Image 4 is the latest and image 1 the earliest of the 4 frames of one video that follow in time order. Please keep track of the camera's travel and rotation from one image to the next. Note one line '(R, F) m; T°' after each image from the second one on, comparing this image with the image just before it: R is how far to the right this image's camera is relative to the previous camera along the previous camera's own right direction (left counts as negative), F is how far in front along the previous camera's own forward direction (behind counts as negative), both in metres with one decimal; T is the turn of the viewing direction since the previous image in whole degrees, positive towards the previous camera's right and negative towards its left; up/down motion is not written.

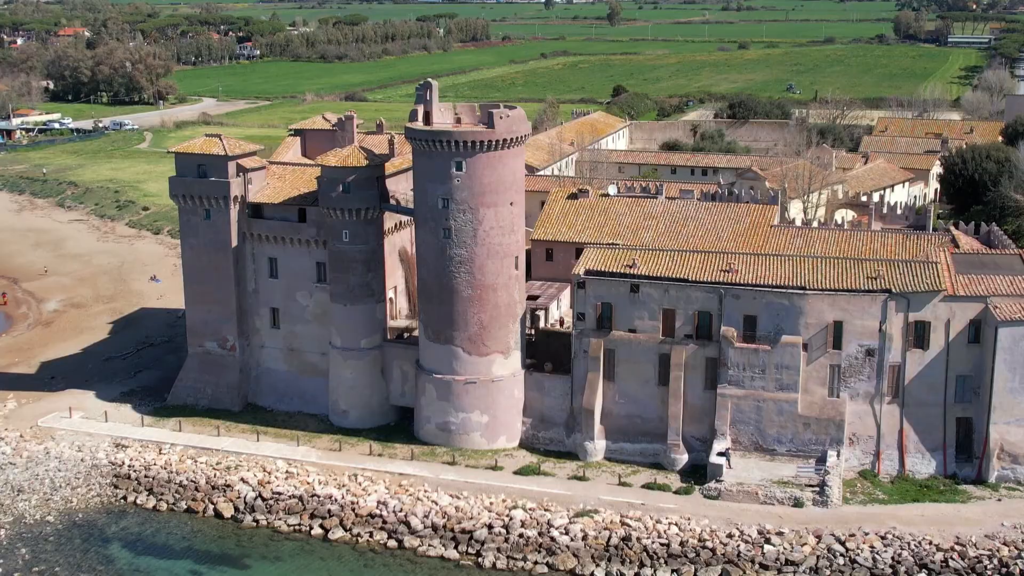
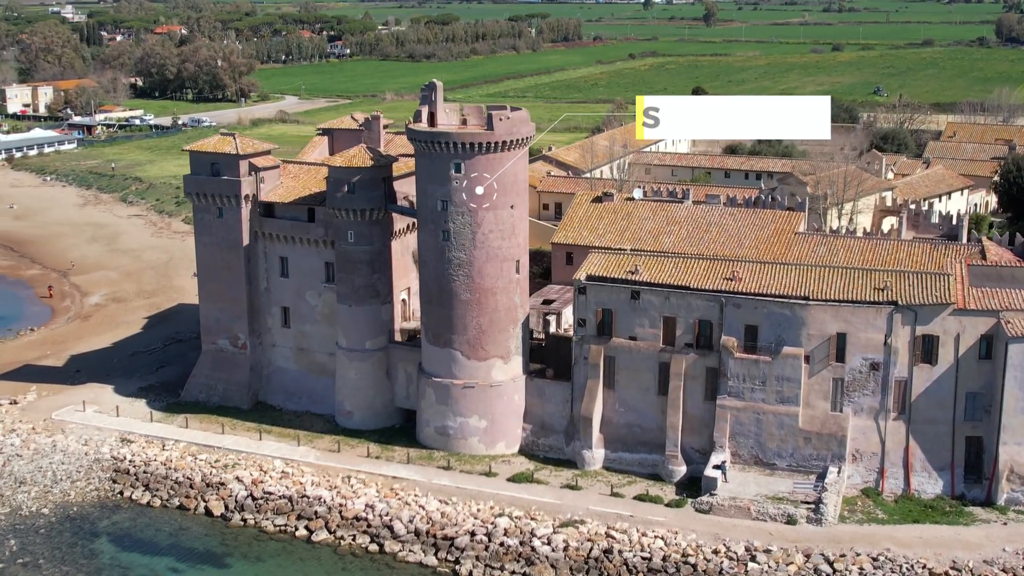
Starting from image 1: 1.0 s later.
(+2.9, +0.6) m; -4°
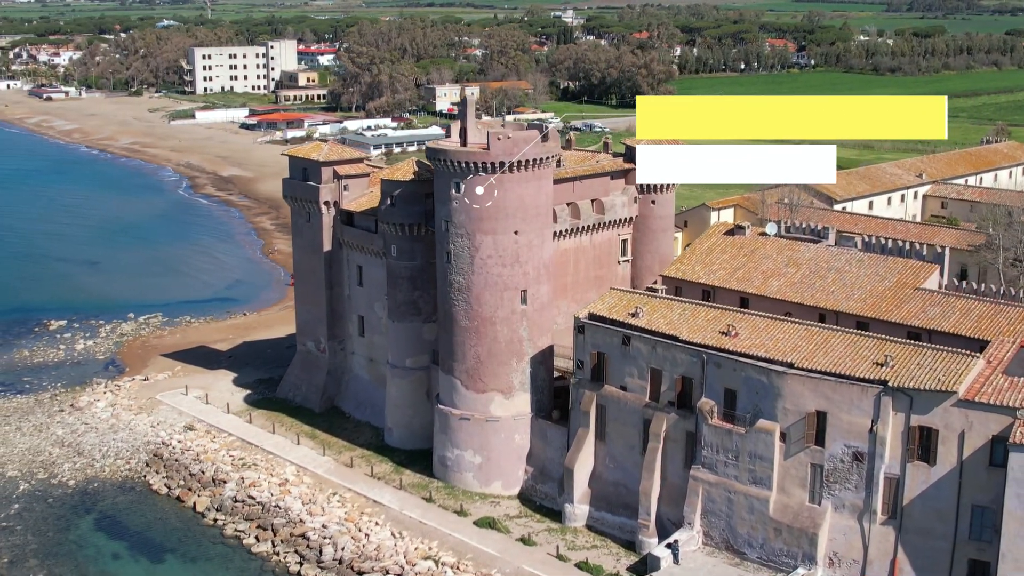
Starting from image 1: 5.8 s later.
(+13.7, +5.3) m; -23°
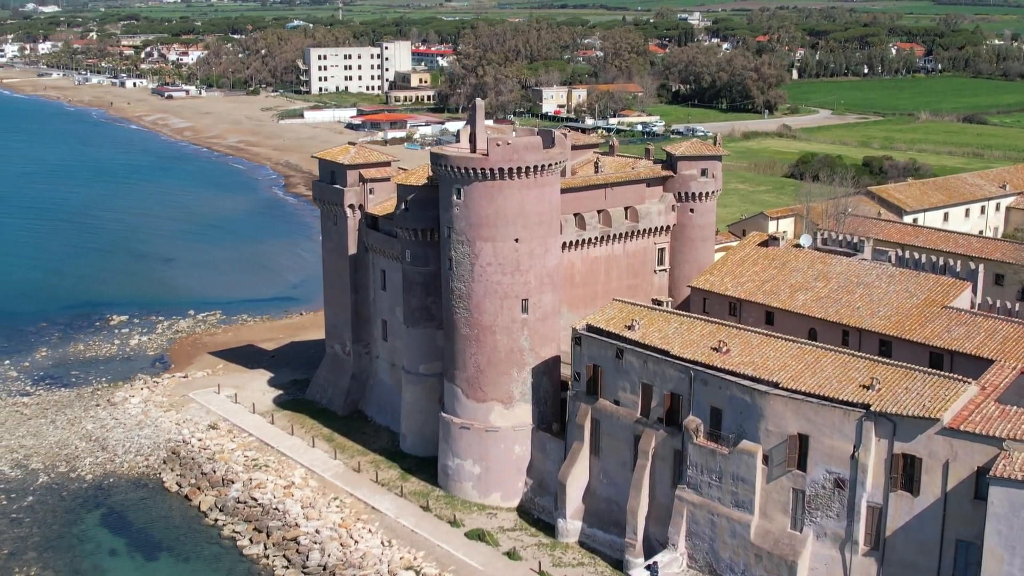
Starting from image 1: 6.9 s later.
(+3.5, +0.8) m; -6°
